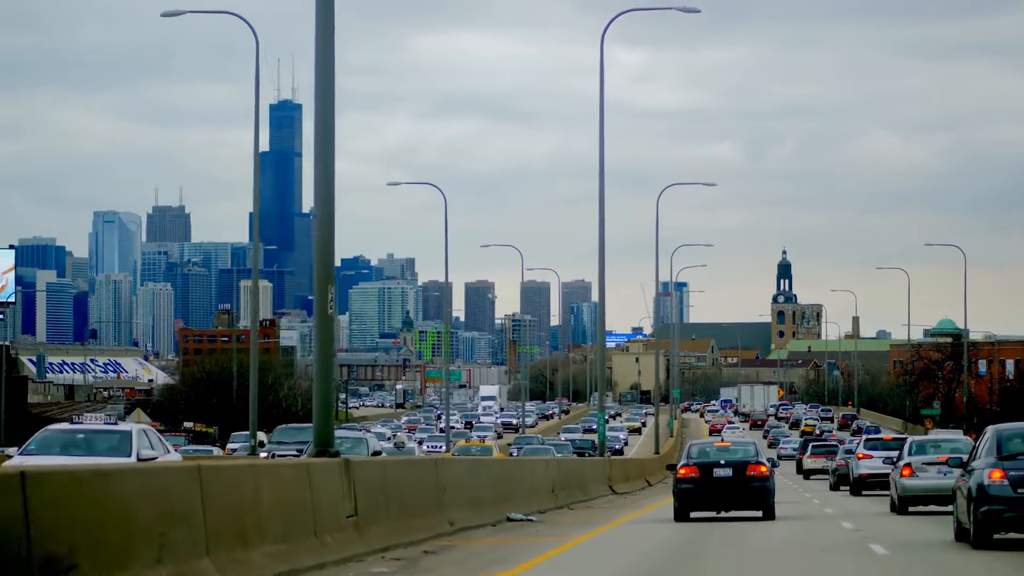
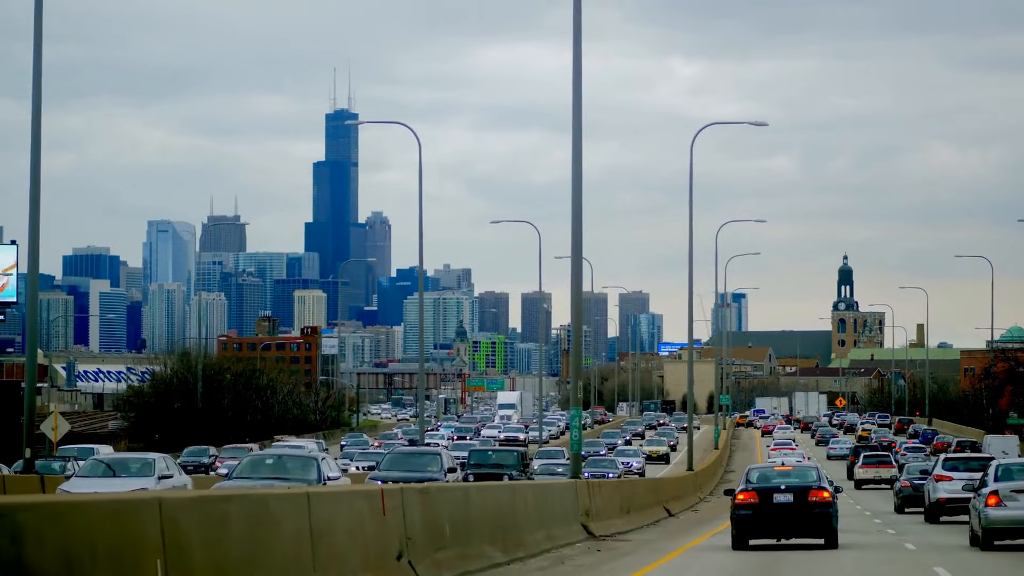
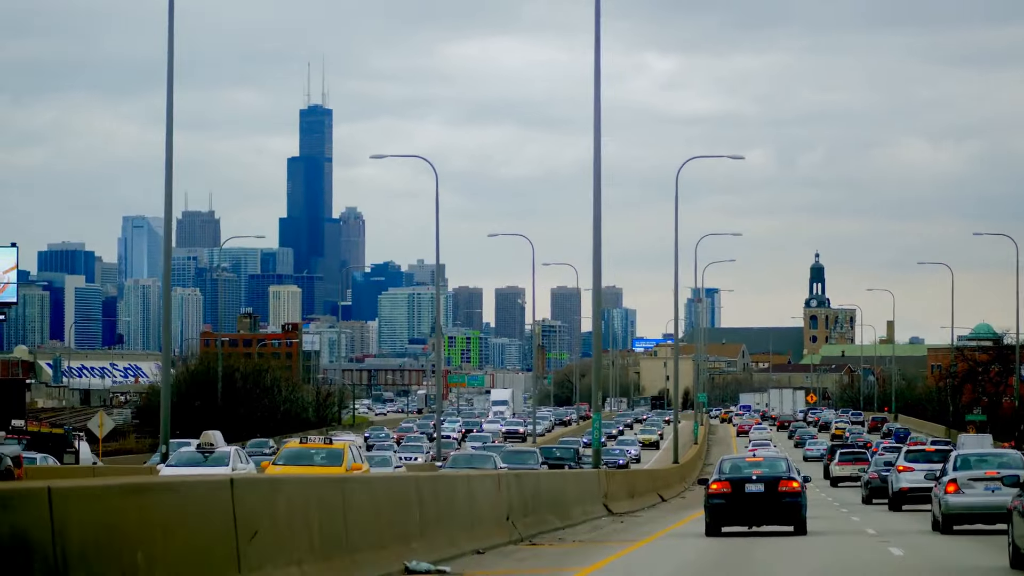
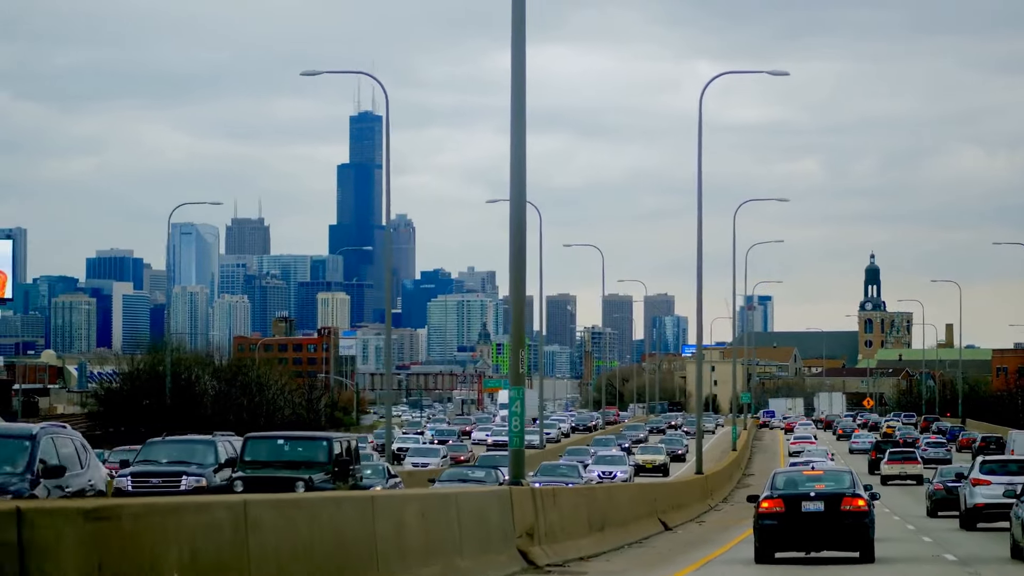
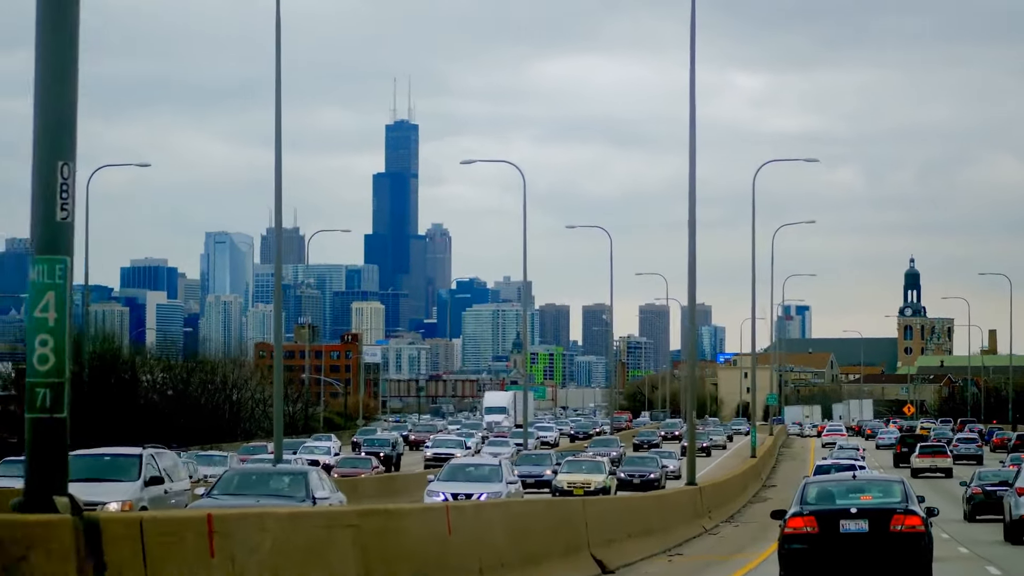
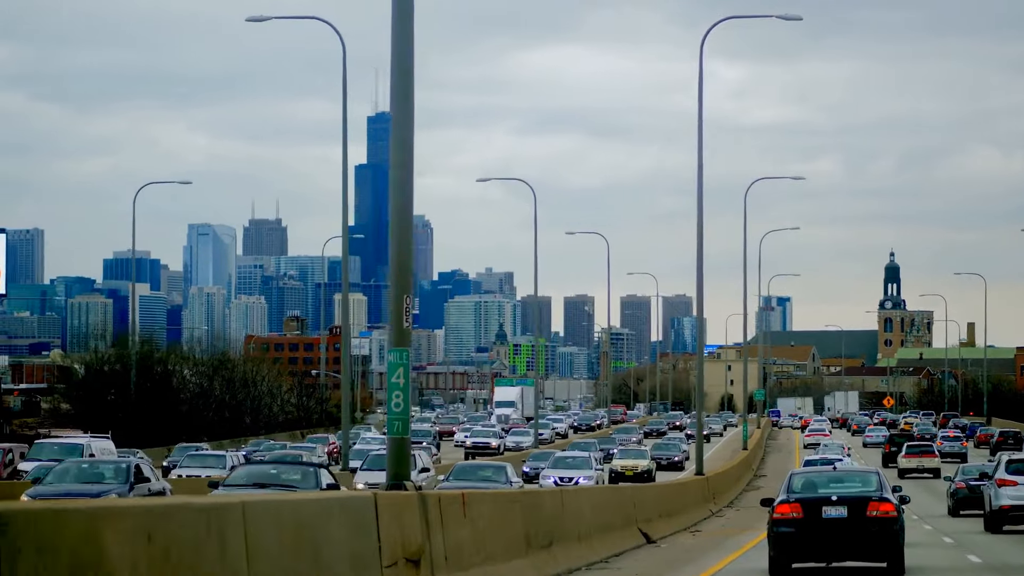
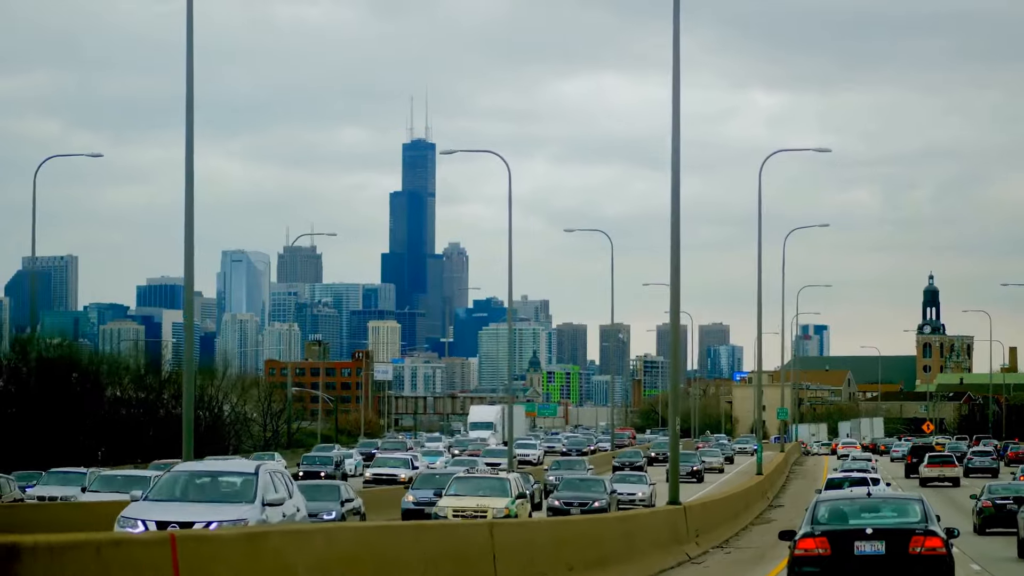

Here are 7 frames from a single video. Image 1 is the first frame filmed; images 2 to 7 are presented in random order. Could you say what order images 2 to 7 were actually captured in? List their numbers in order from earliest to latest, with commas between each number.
3, 2, 4, 6, 5, 7
